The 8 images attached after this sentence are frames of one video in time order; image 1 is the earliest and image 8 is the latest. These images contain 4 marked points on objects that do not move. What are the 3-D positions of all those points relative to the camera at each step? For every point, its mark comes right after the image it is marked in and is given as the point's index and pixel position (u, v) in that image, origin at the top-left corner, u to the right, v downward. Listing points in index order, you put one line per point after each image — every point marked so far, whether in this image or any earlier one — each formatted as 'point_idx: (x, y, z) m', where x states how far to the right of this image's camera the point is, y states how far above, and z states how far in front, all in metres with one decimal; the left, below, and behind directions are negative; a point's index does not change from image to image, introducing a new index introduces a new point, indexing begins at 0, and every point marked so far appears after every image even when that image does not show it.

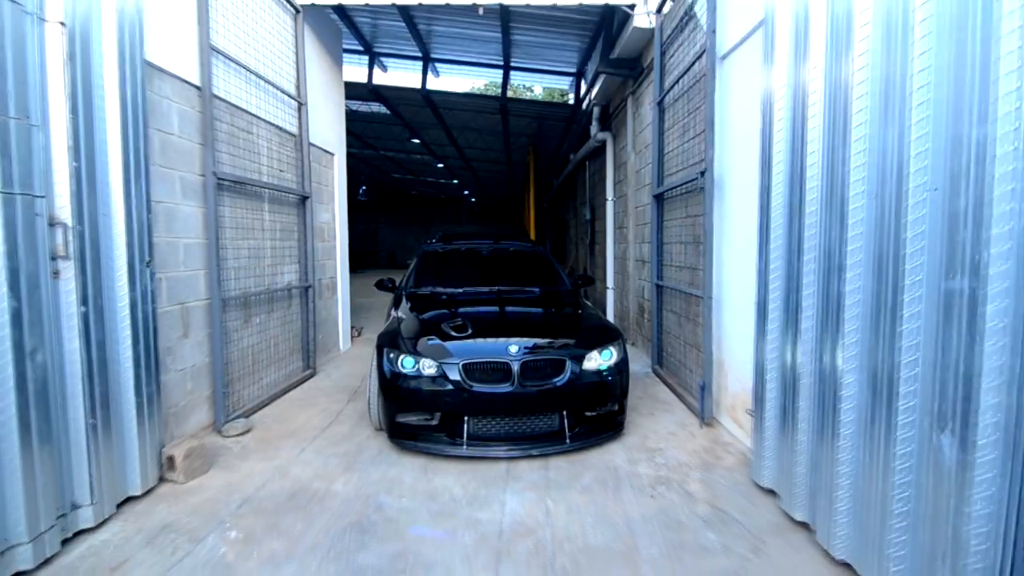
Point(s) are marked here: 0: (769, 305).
0: (+1.4, -0.1, +3.7) m
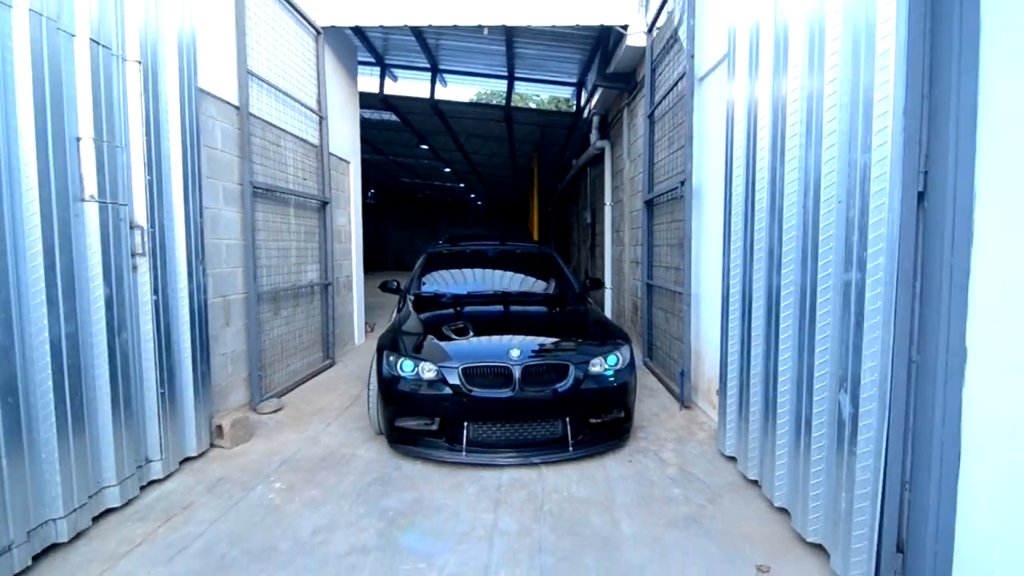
0: (+1.4, 0.0, +4.3) m
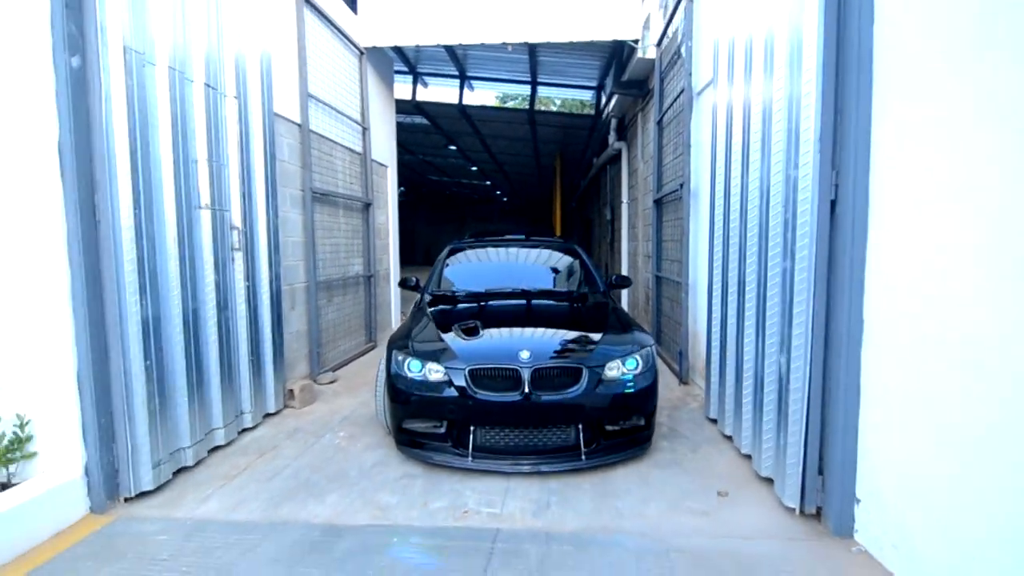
0: (+1.5, 0.0, +5.1) m
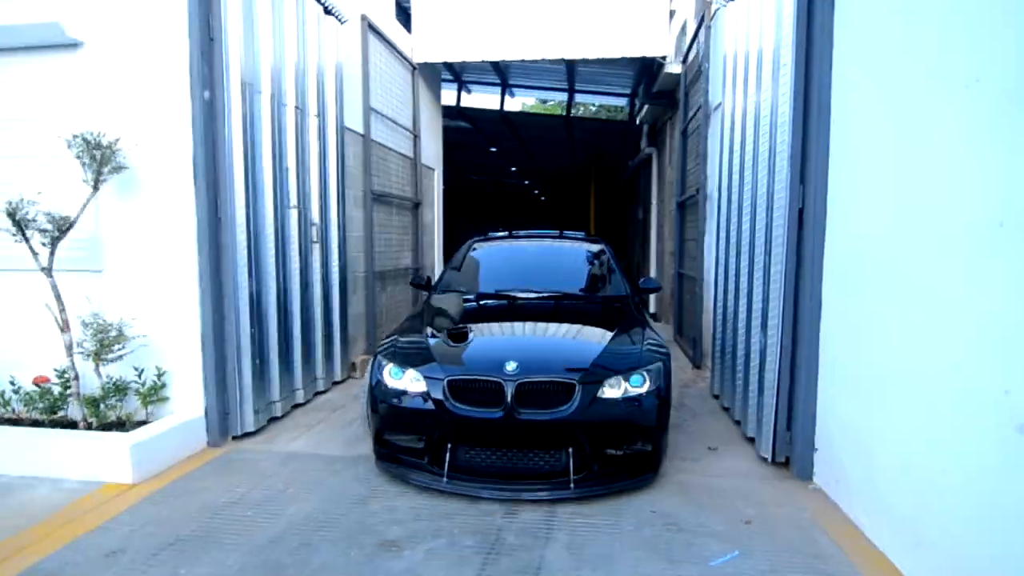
0: (+1.8, +0.1, +5.8) m
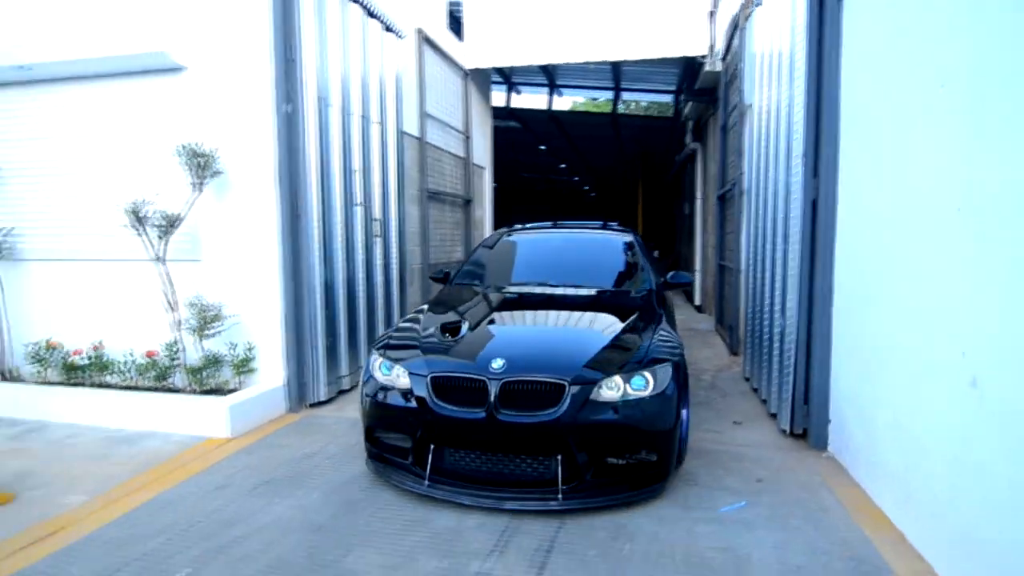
0: (+2.1, +0.2, +6.2) m
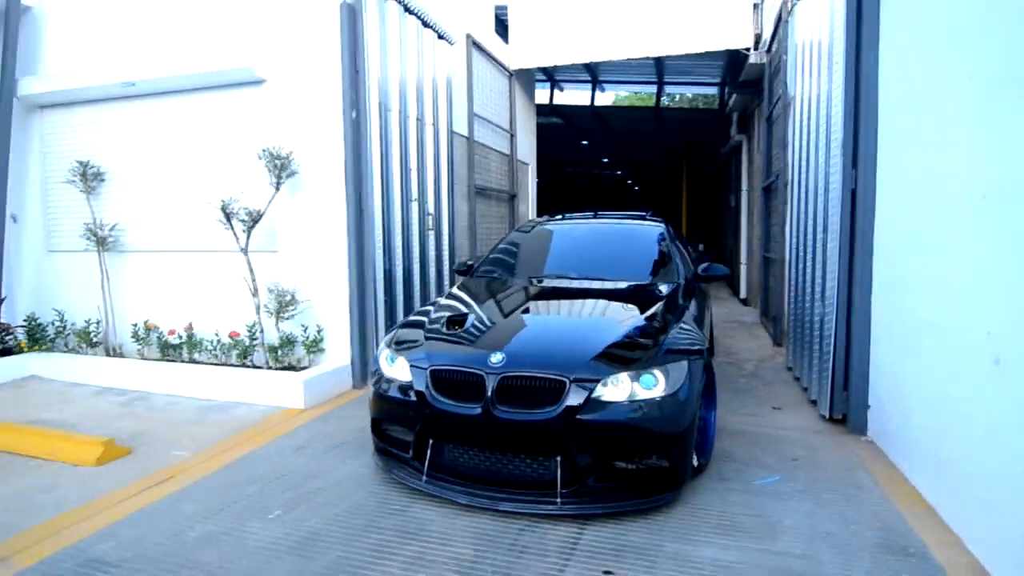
0: (+2.6, +0.3, +6.4) m
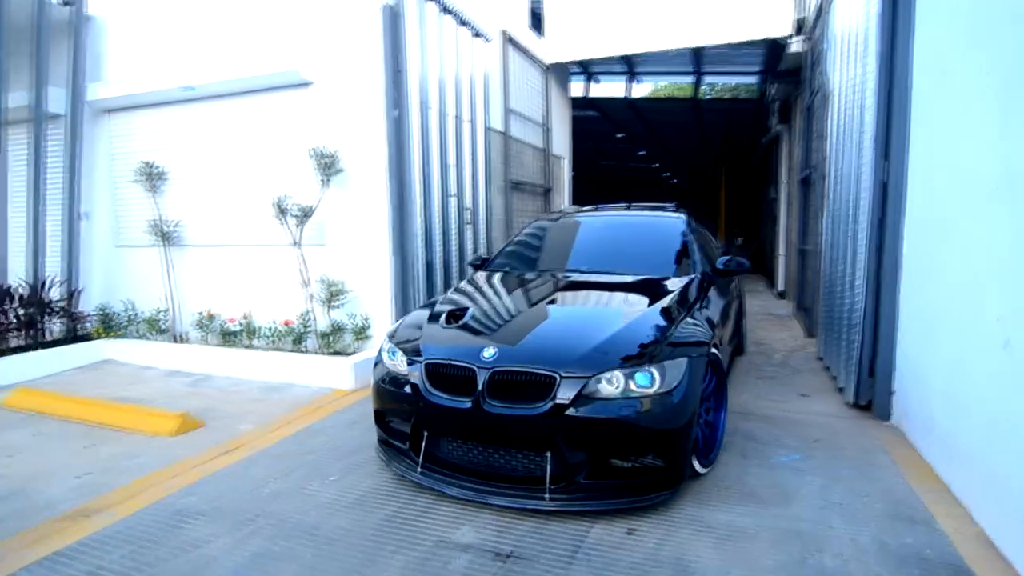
0: (+2.9, +0.4, +6.5) m
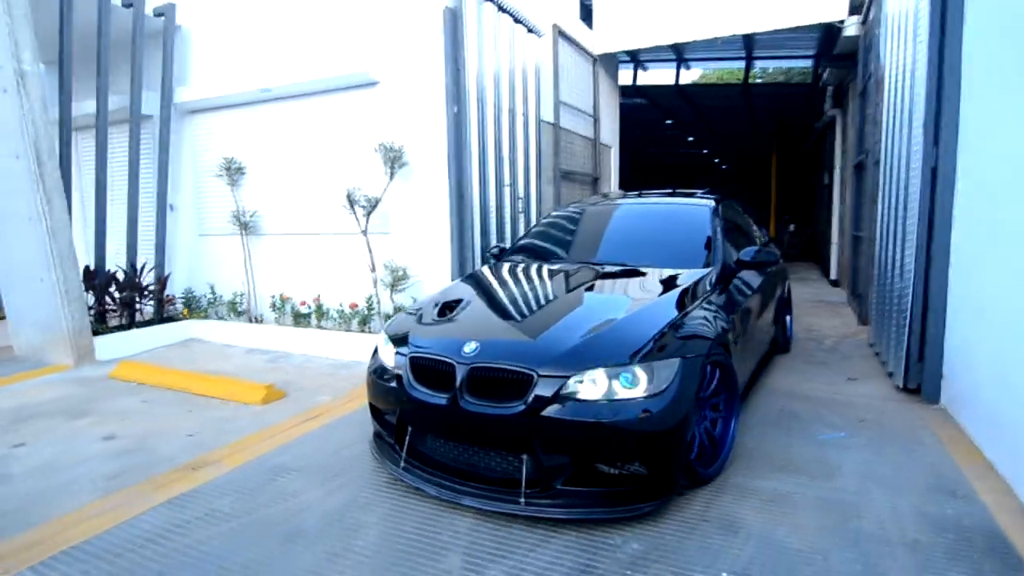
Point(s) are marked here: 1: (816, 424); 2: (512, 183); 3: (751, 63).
0: (+3.4, +0.5, +6.6) m
1: (+2.0, -0.9, +4.6) m
2: (0.0, +1.0, +6.7) m
3: (+4.4, +4.2, +13.2) m
